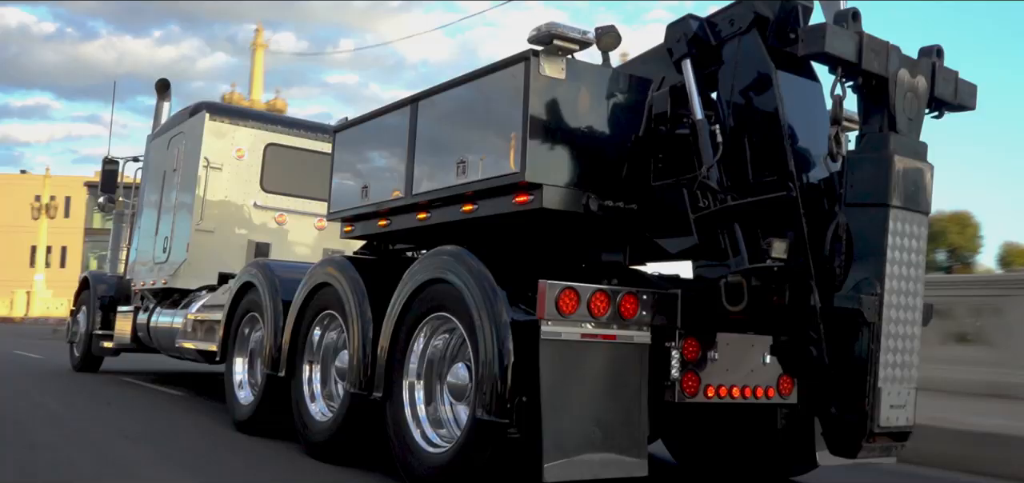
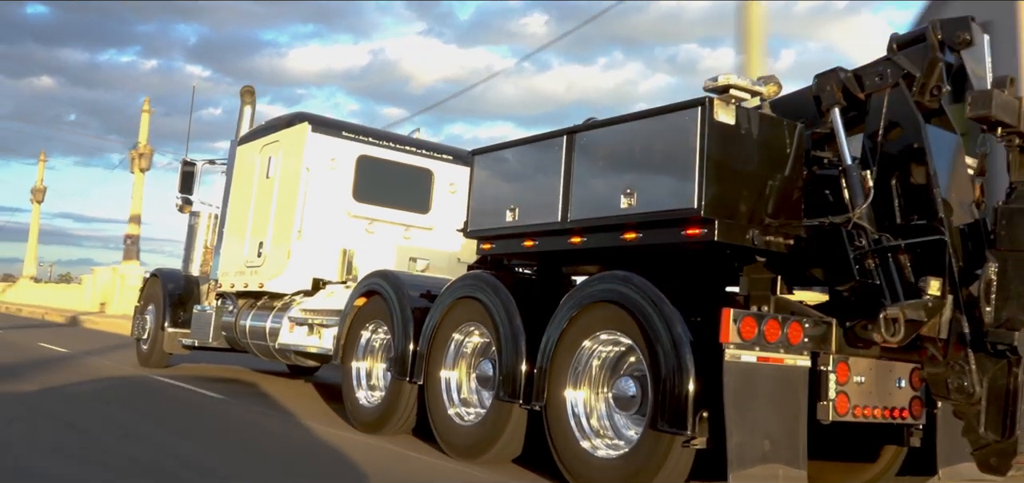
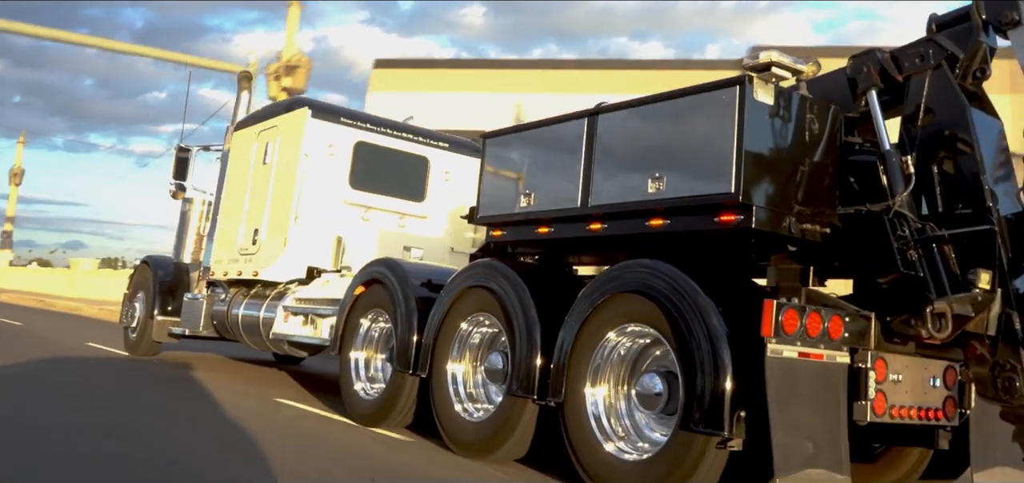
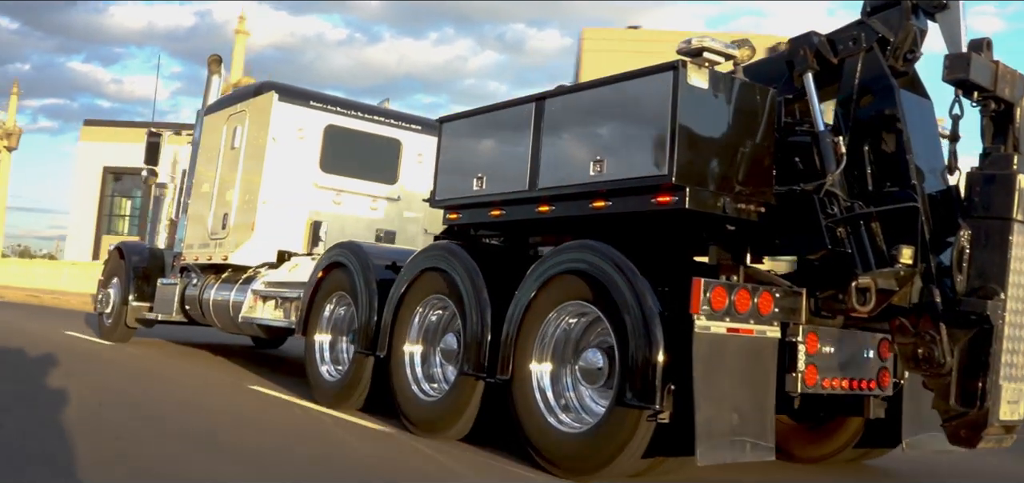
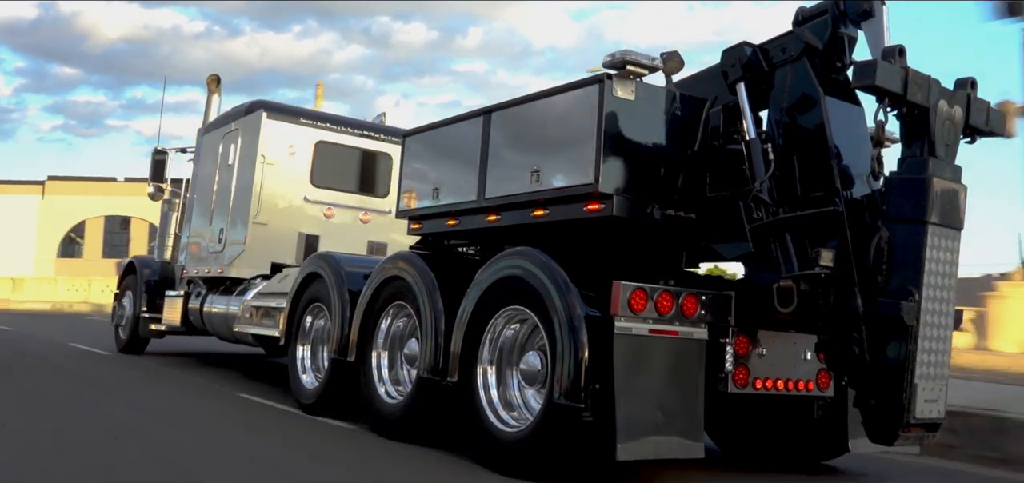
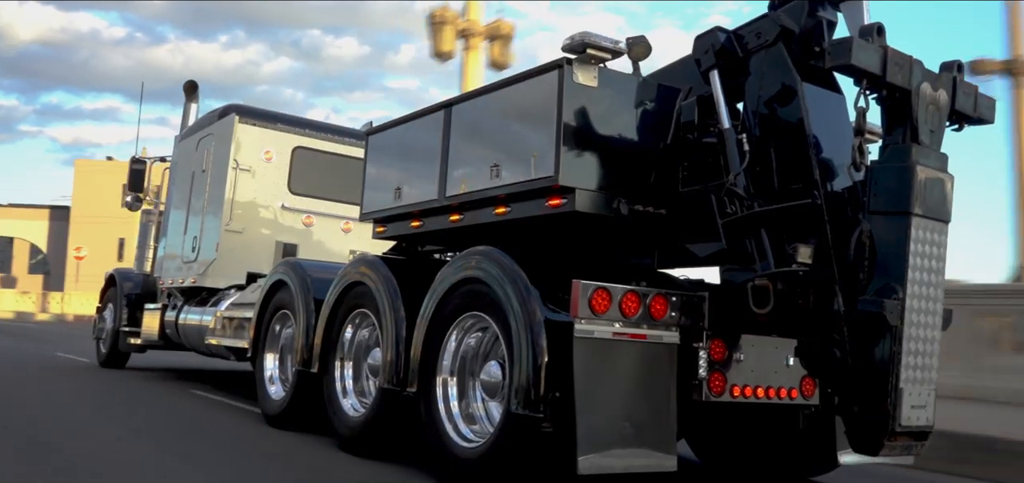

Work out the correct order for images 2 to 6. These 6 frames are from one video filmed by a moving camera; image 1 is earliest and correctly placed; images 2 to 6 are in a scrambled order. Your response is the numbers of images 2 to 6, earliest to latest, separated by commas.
6, 5, 4, 3, 2
